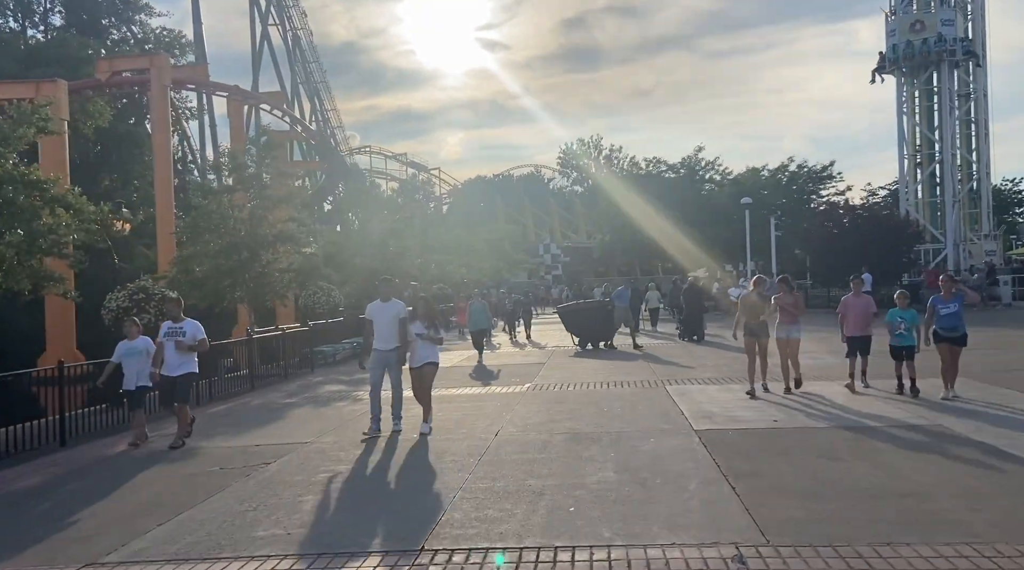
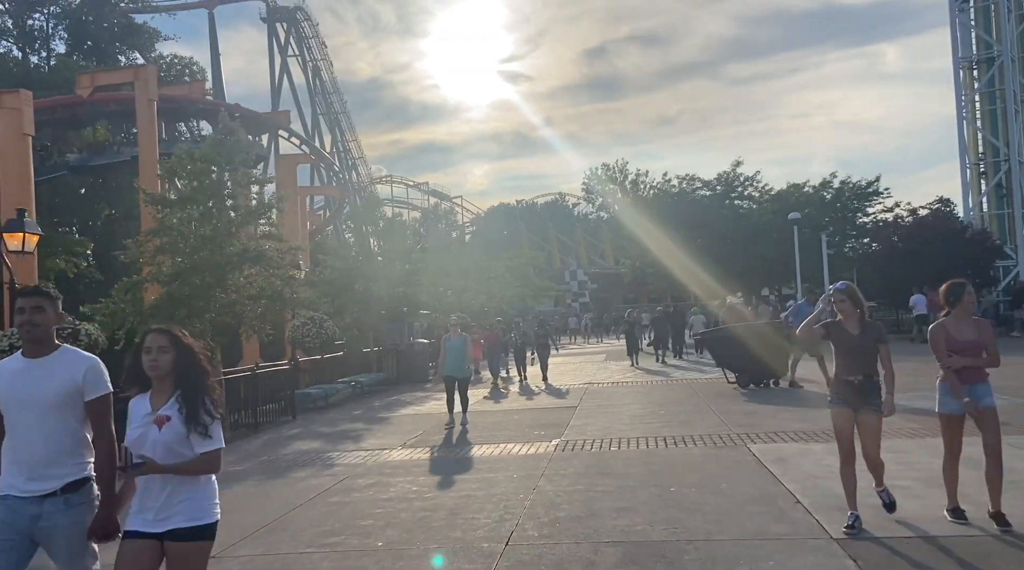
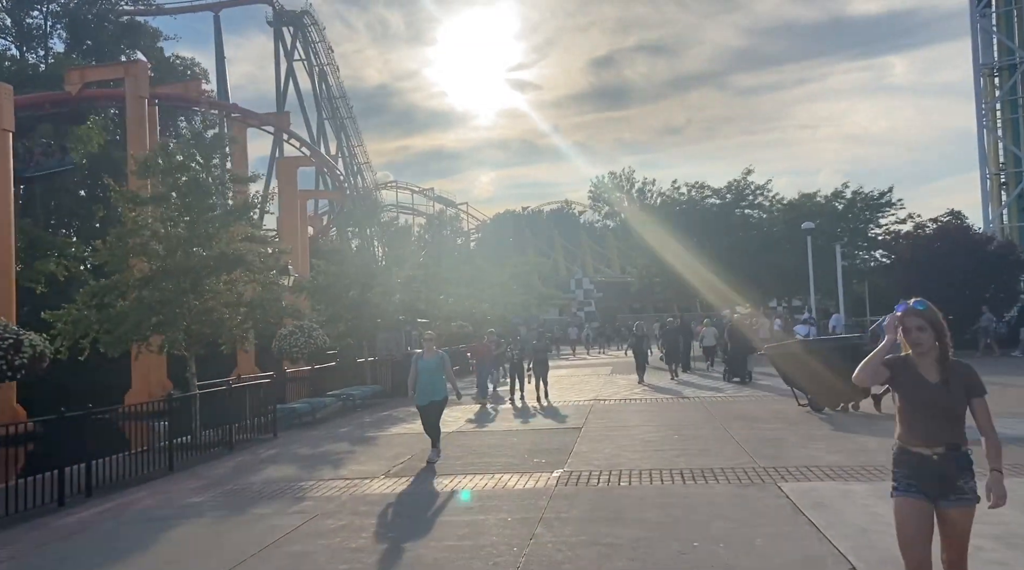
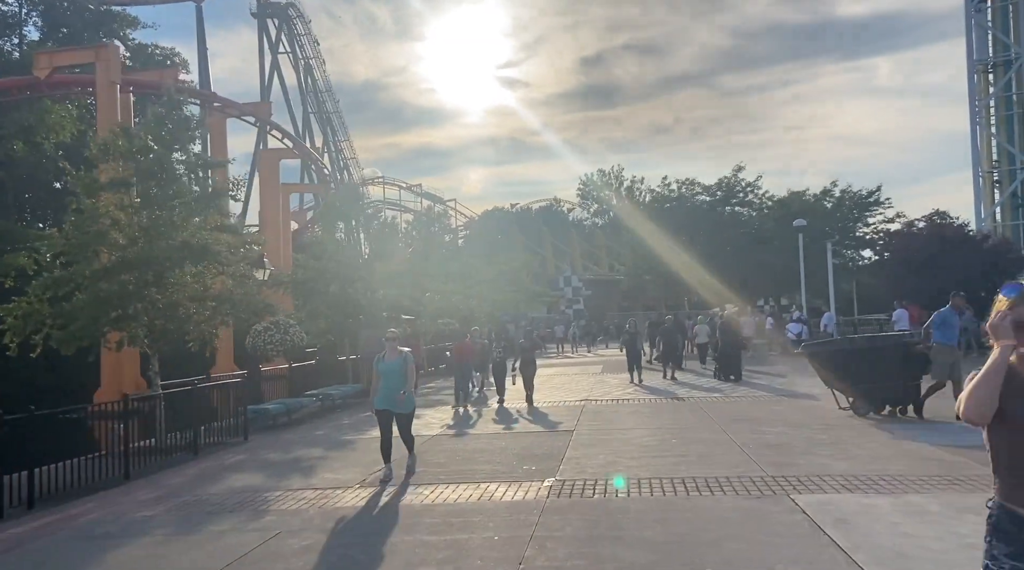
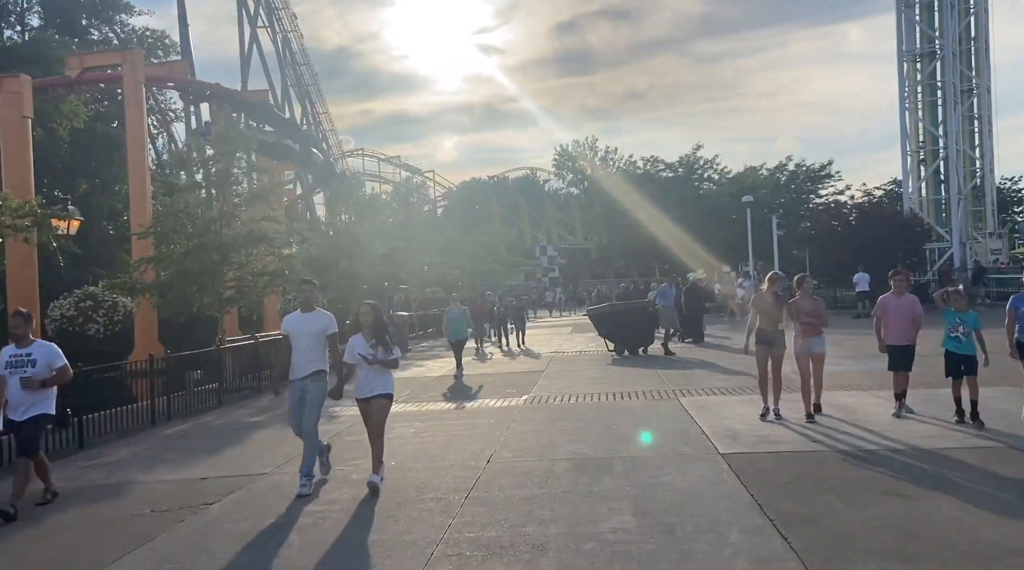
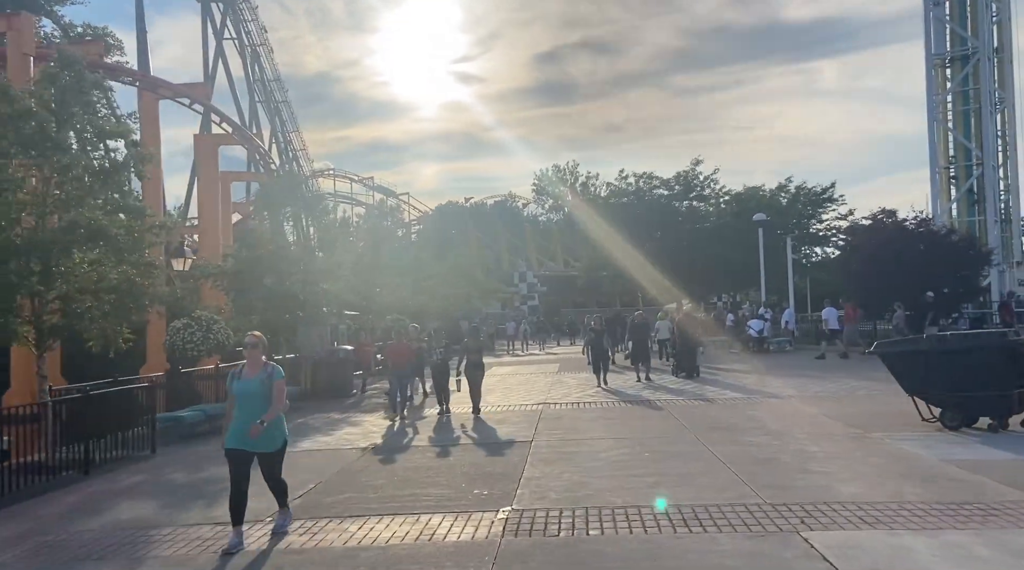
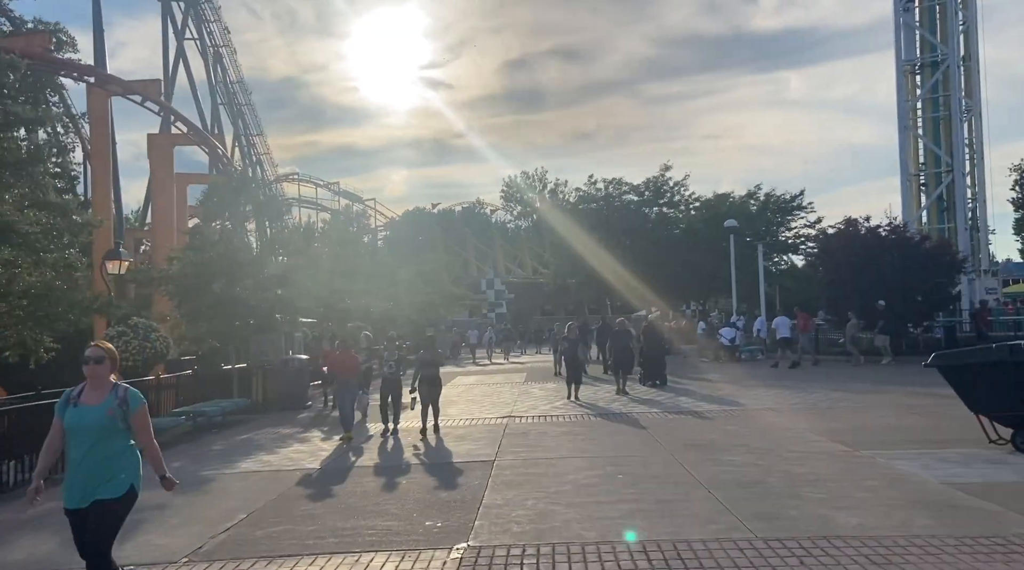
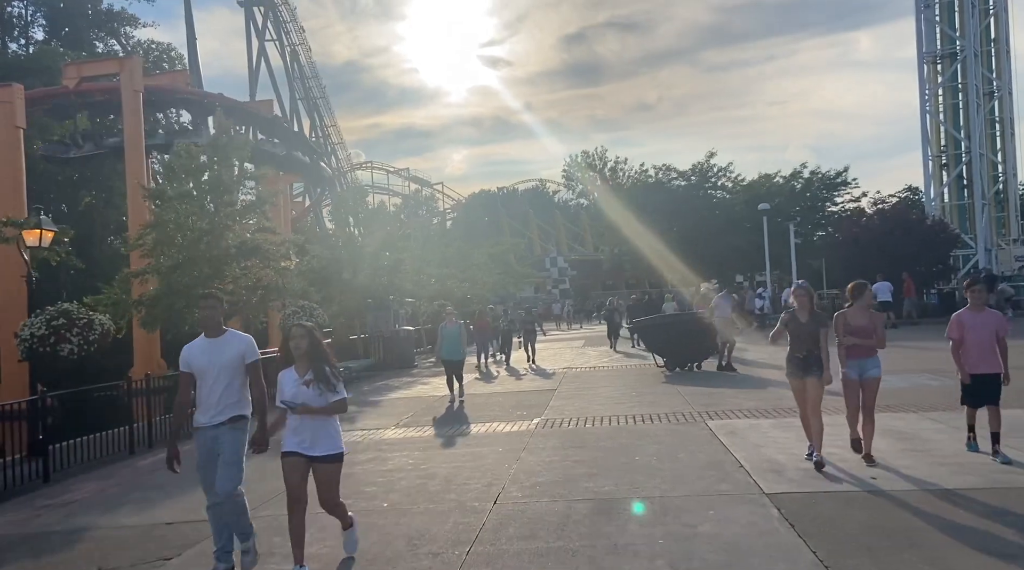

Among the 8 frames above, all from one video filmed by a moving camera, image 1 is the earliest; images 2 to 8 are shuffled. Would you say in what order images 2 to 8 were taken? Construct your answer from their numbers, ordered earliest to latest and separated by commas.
5, 8, 2, 3, 4, 6, 7
